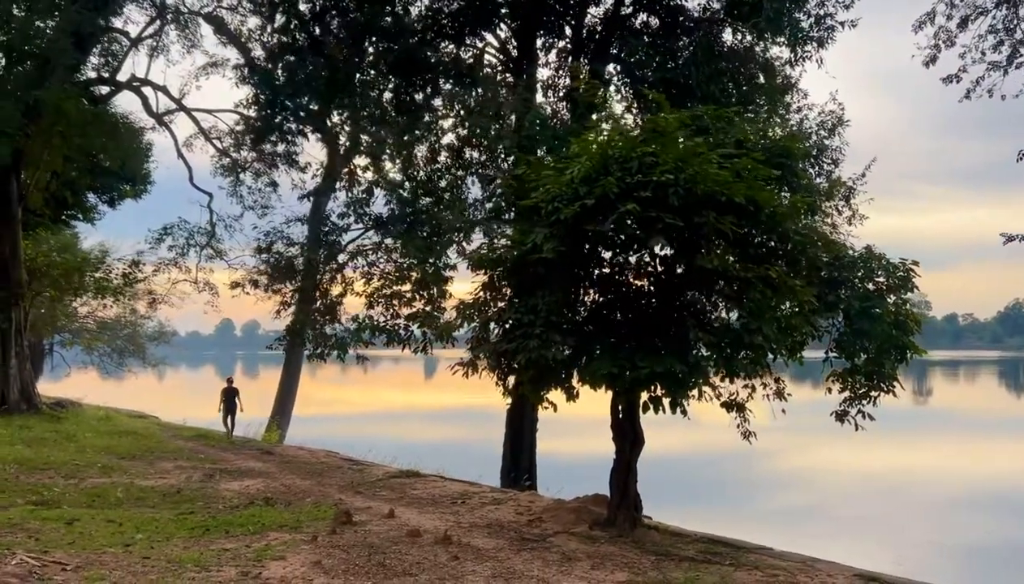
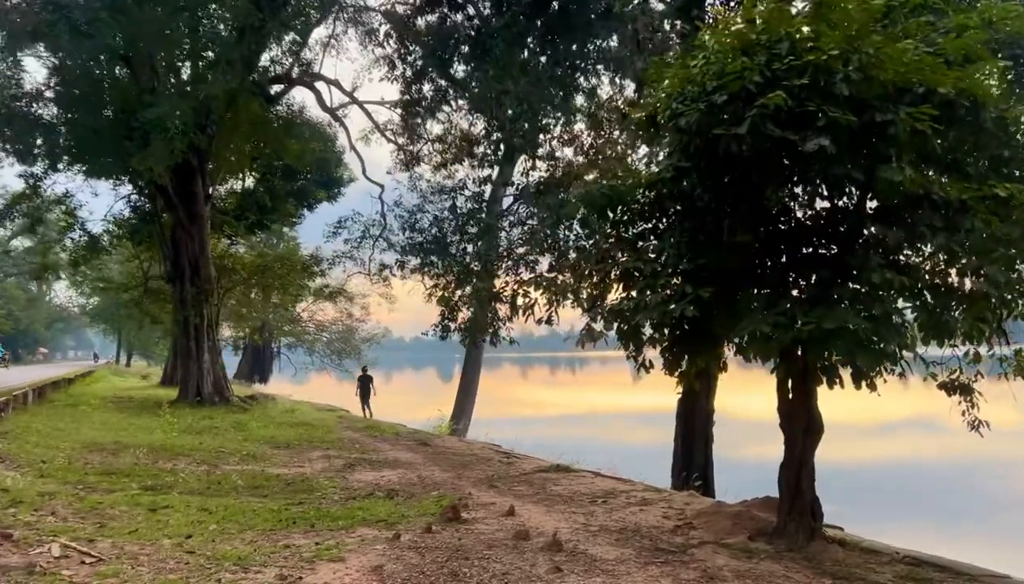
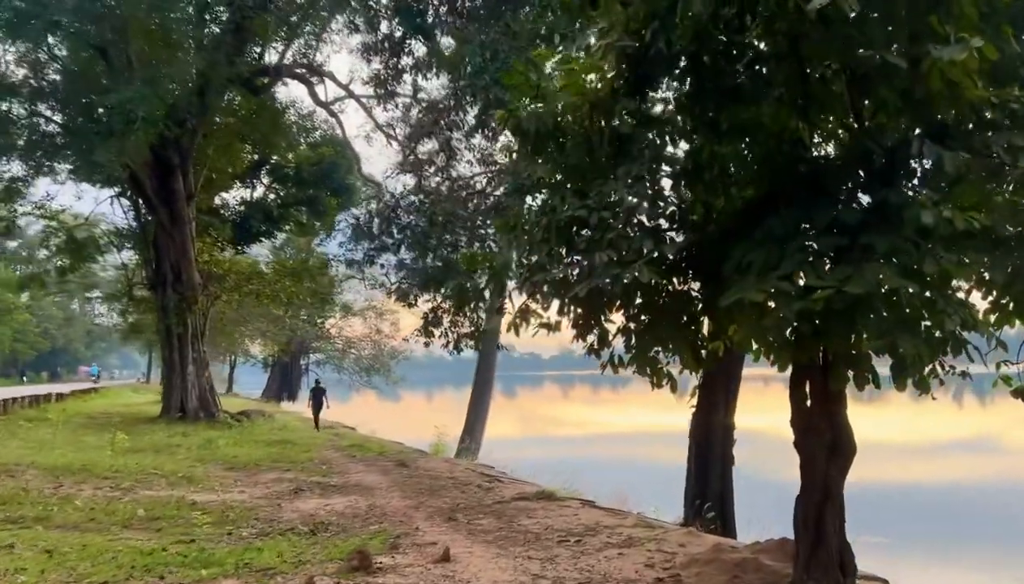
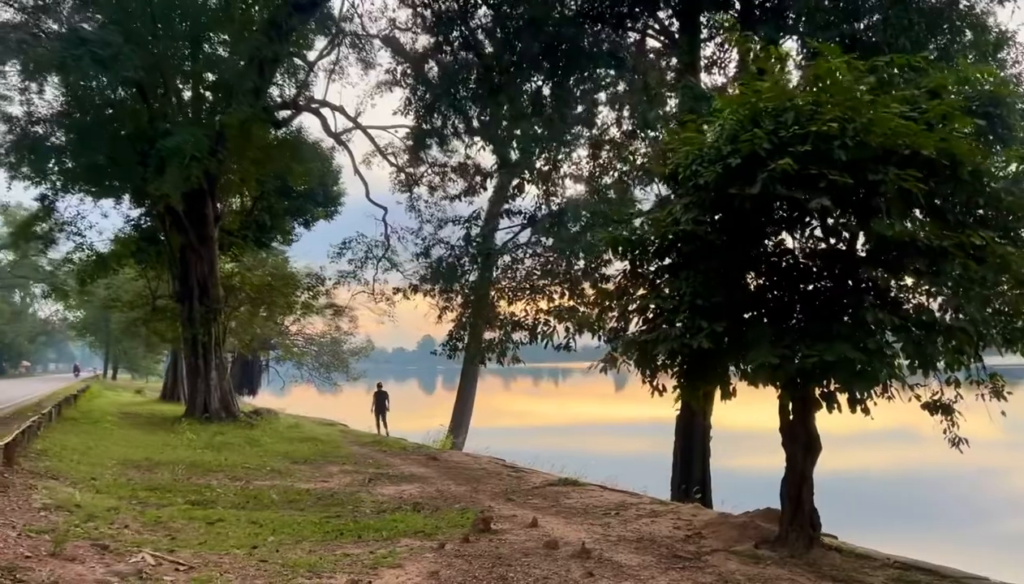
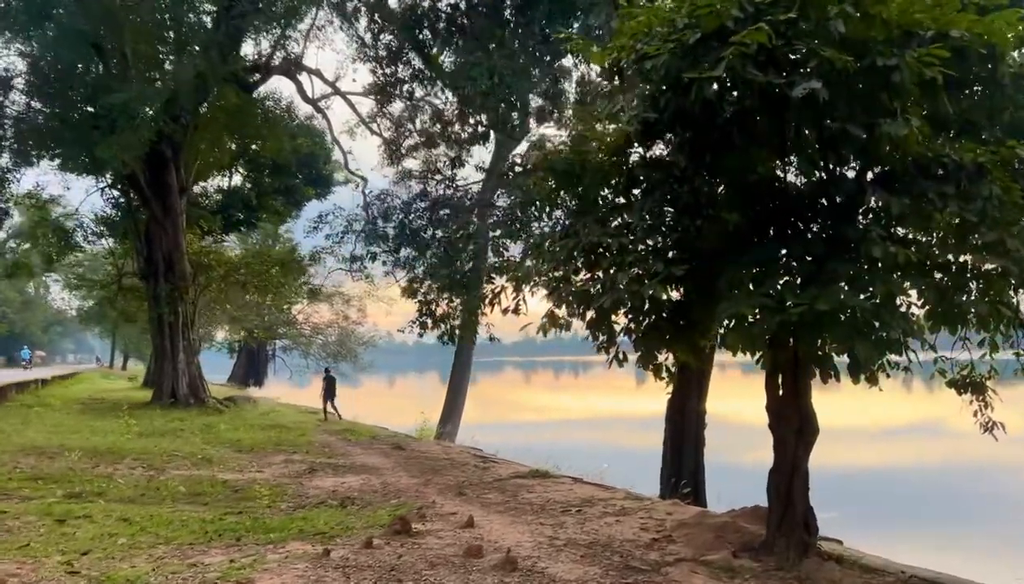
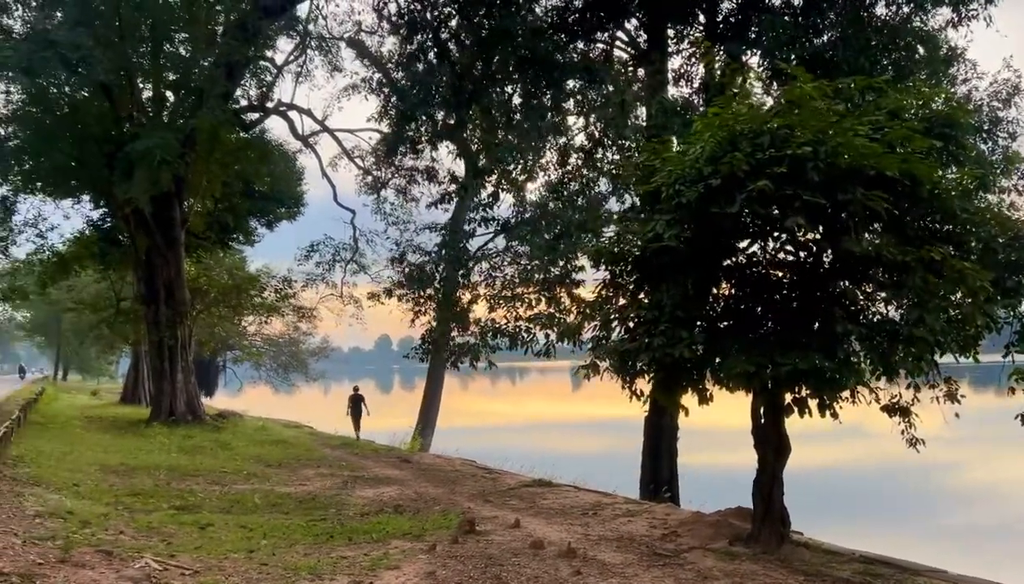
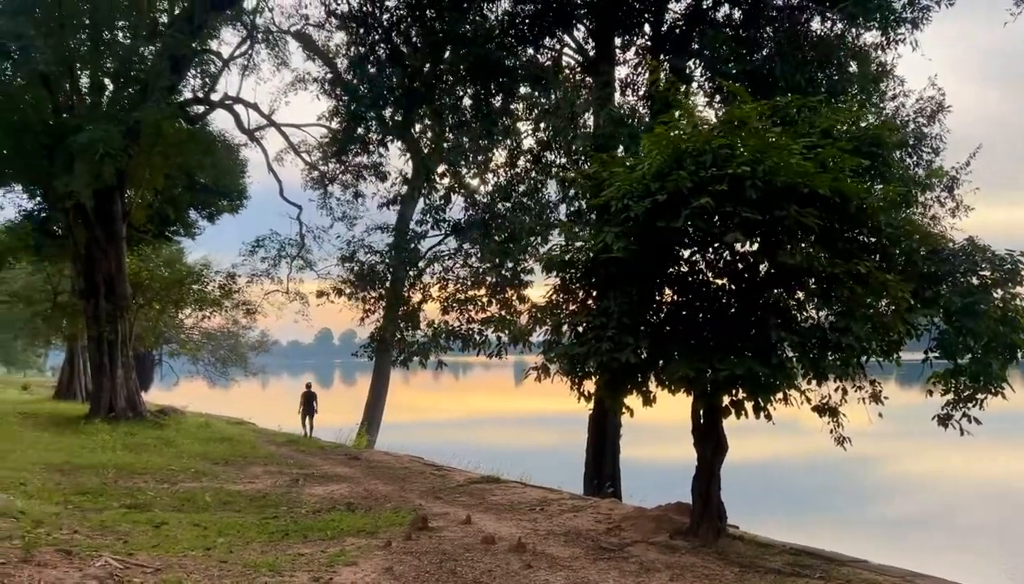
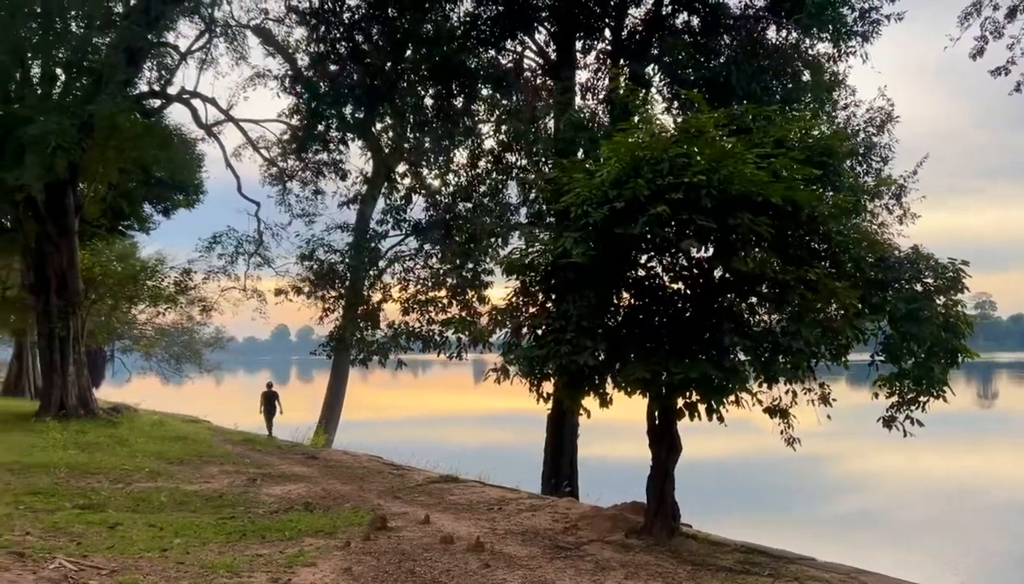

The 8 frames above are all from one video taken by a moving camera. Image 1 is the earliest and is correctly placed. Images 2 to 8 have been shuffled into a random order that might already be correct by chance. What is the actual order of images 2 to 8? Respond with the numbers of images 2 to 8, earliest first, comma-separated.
8, 7, 6, 4, 2, 5, 3
